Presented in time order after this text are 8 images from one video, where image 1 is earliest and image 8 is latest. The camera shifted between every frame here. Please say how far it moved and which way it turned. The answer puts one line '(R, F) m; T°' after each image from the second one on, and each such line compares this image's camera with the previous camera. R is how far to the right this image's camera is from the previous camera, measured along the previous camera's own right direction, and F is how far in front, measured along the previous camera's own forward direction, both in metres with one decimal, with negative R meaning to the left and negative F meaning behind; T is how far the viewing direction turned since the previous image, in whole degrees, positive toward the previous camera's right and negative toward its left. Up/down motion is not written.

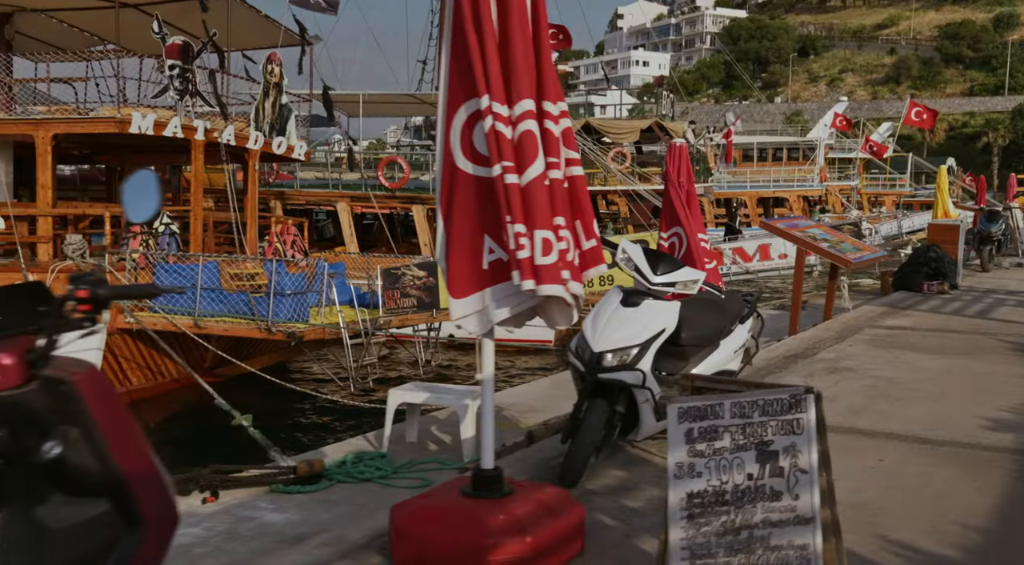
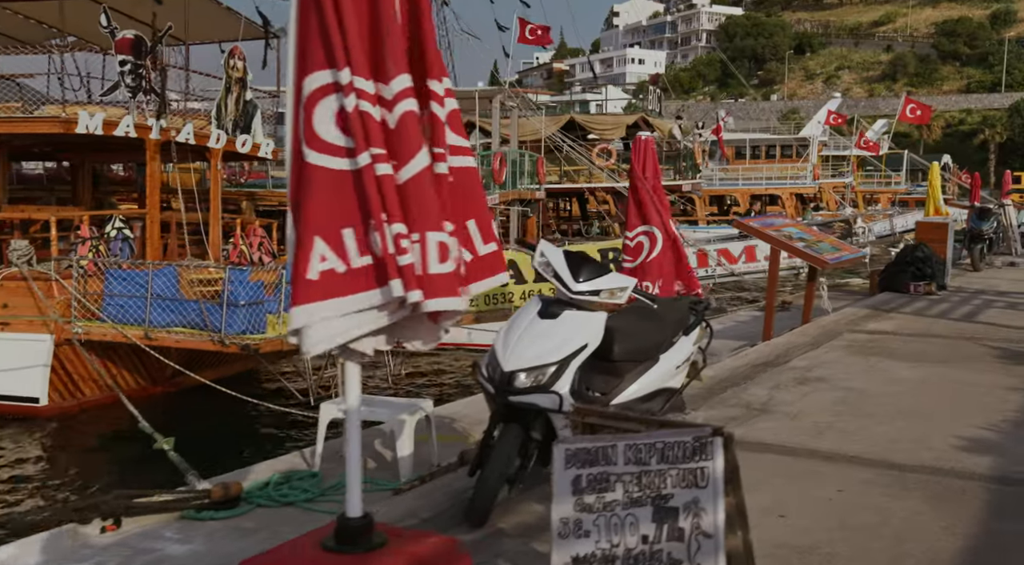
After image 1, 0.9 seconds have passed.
(+0.4, +0.6) m; 0°
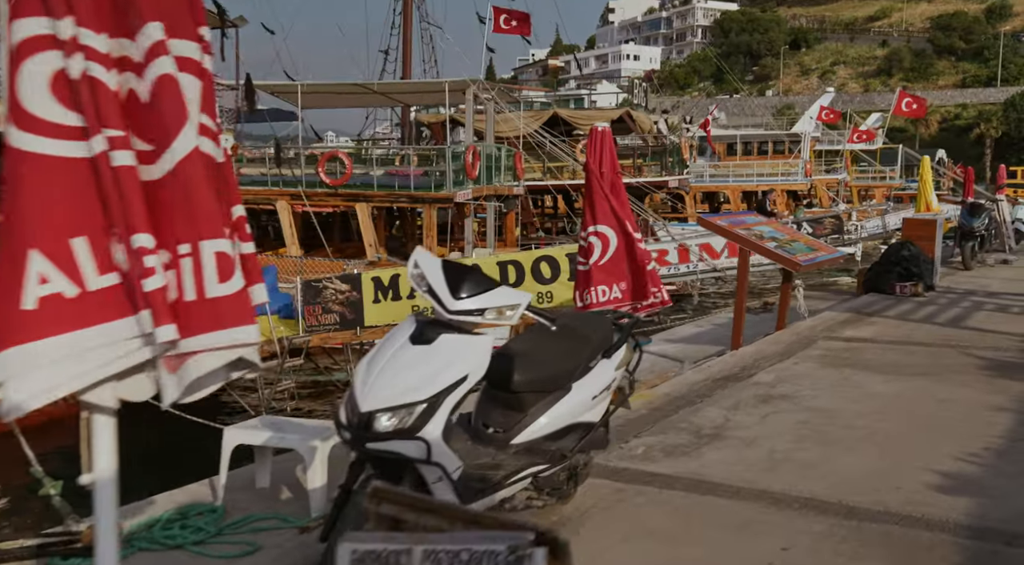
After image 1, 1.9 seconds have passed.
(+0.5, +0.7) m; 0°
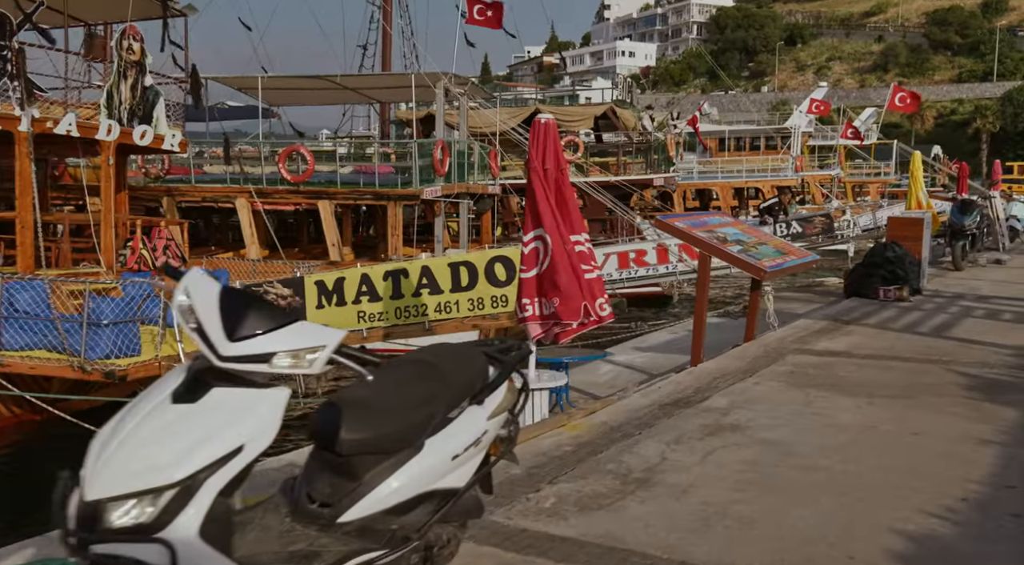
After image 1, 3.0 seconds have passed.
(+0.5, +0.9) m; 0°
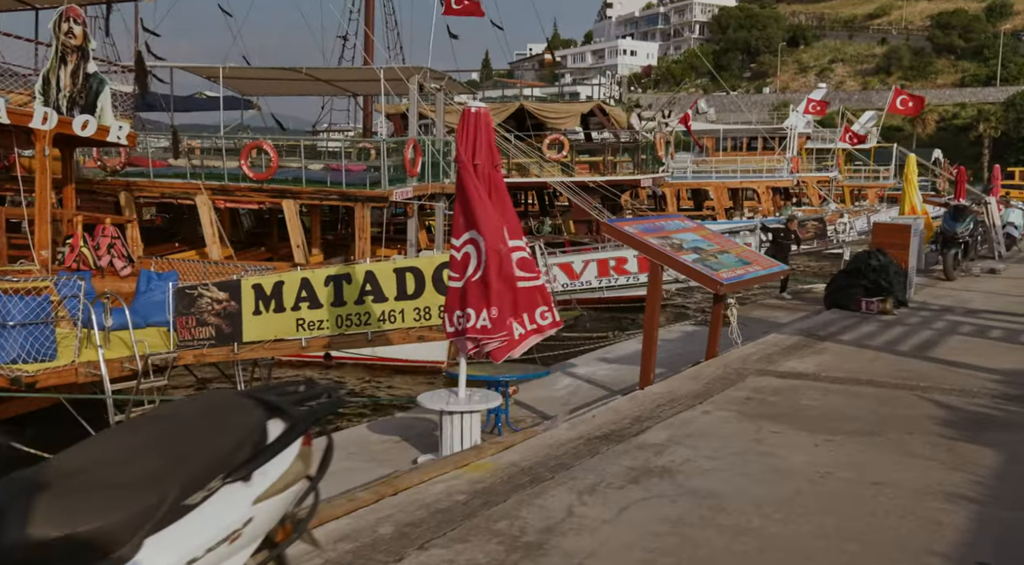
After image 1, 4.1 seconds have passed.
(+0.5, +0.8) m; 0°
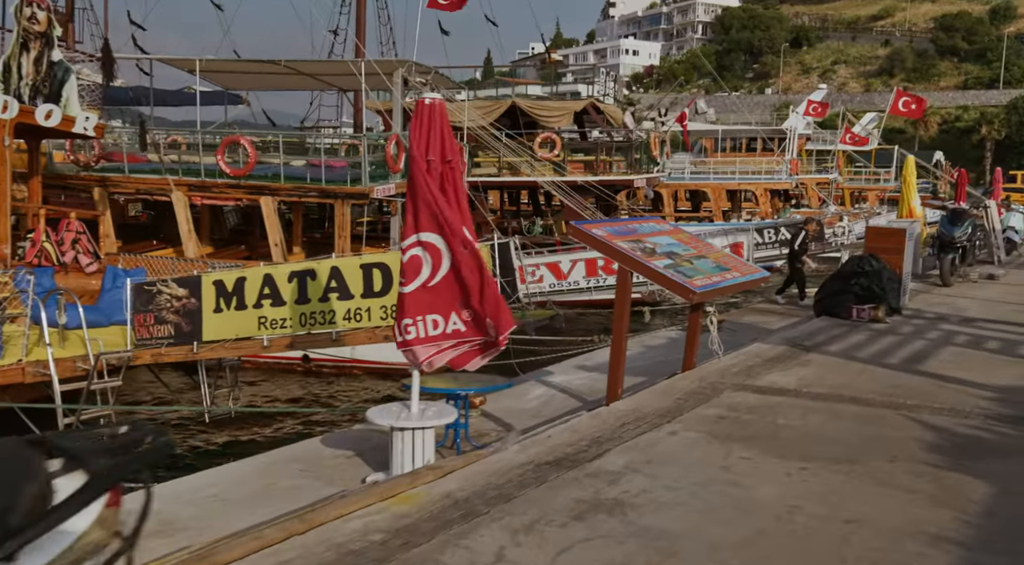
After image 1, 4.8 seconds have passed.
(+0.3, +0.5) m; 0°
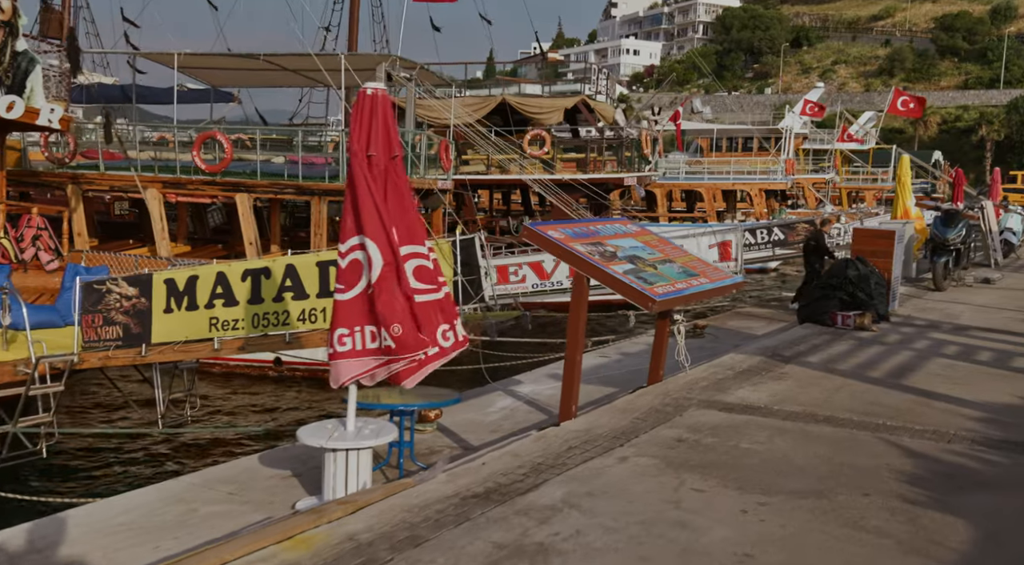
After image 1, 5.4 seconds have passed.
(+0.4, +0.6) m; 0°
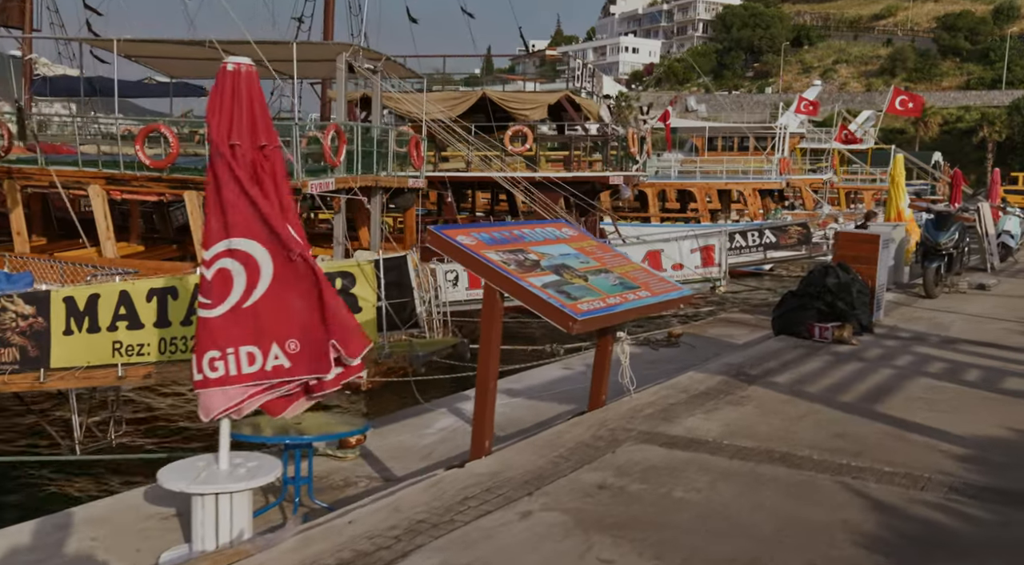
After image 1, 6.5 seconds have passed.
(+0.5, +0.9) m; 0°
